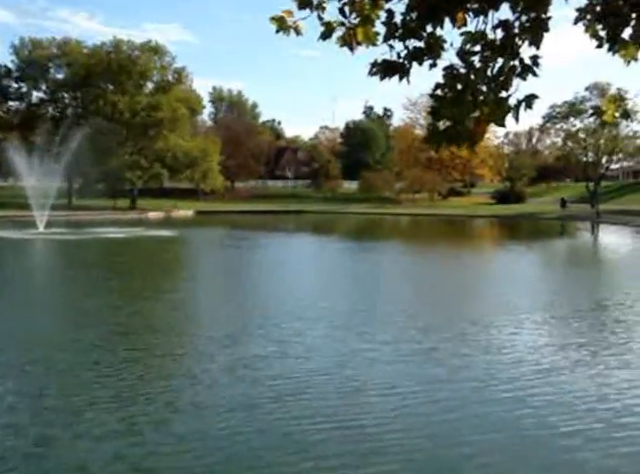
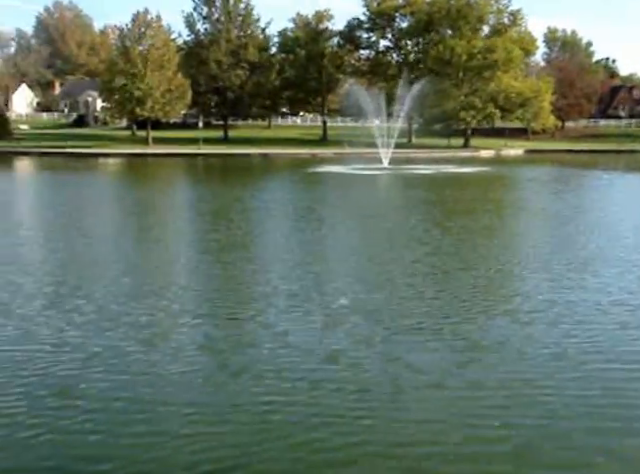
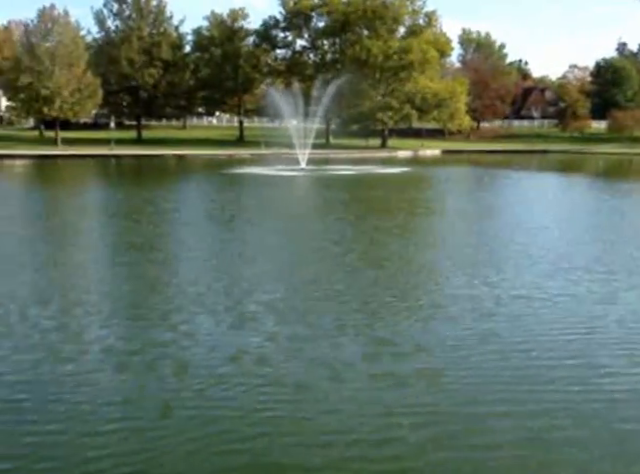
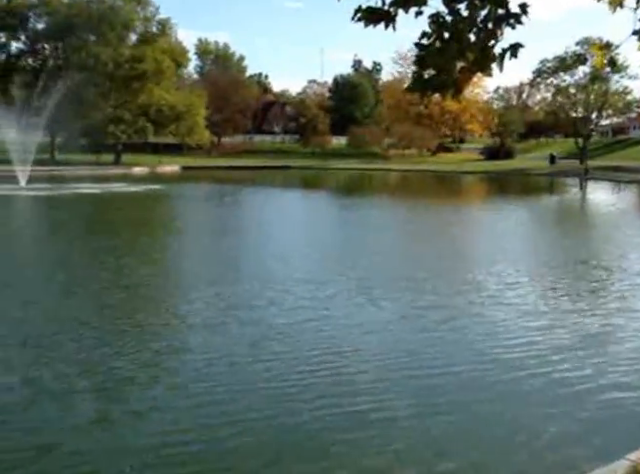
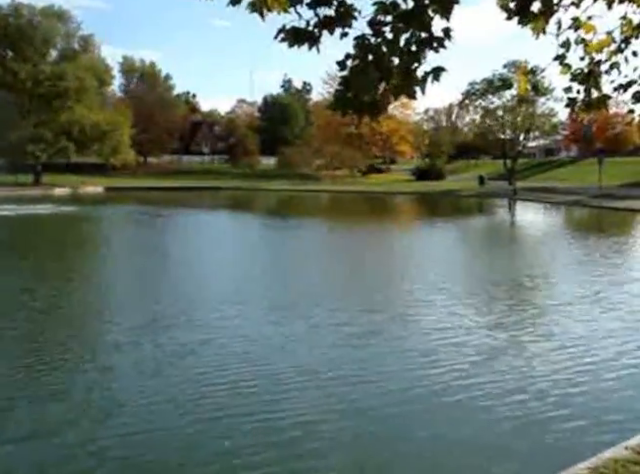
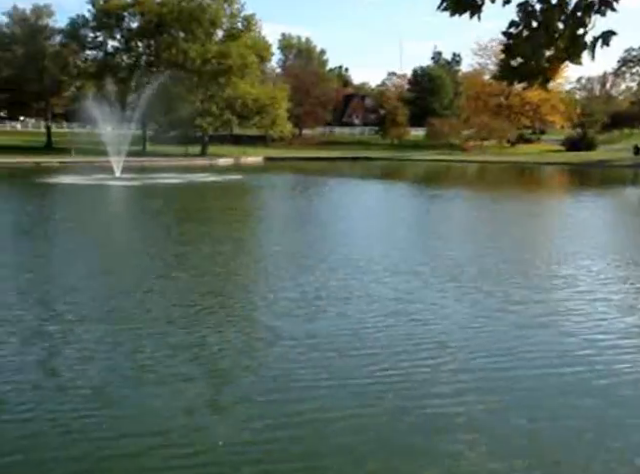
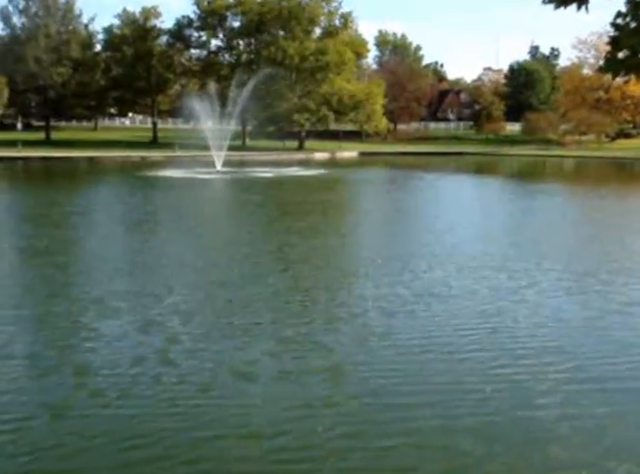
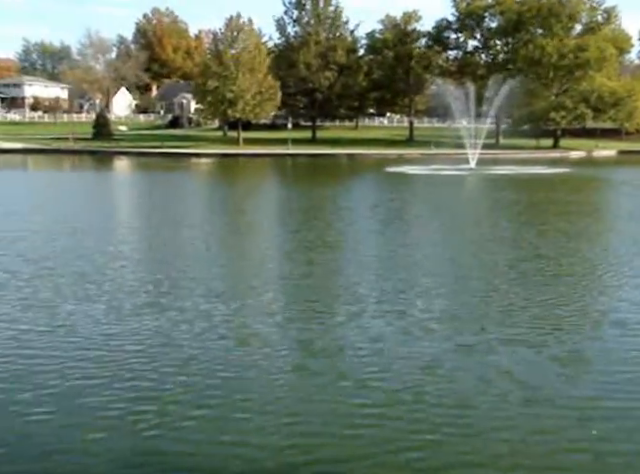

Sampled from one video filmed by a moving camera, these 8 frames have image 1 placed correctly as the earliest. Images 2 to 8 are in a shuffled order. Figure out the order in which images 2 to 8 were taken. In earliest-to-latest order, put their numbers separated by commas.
5, 4, 6, 7, 3, 2, 8
